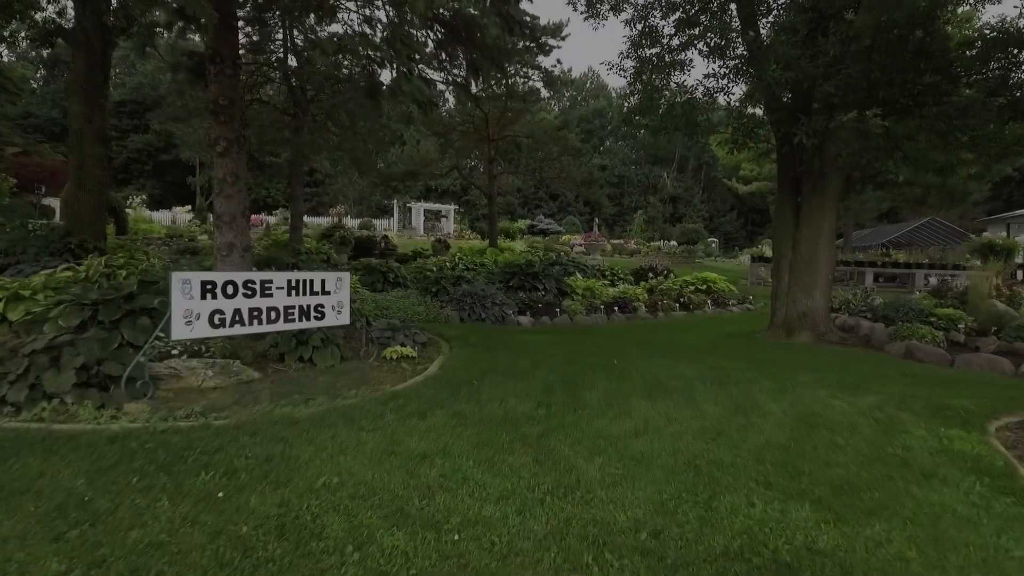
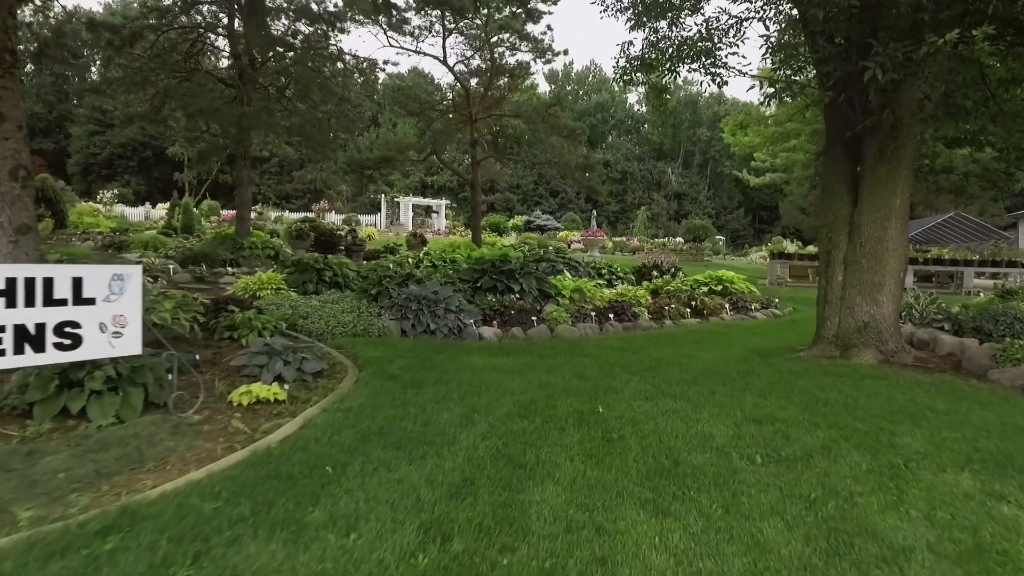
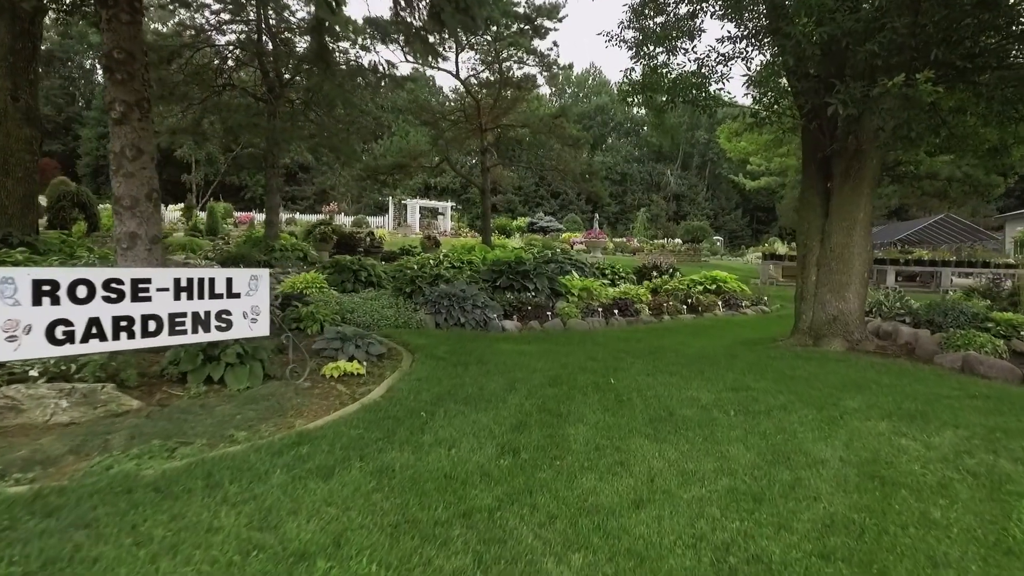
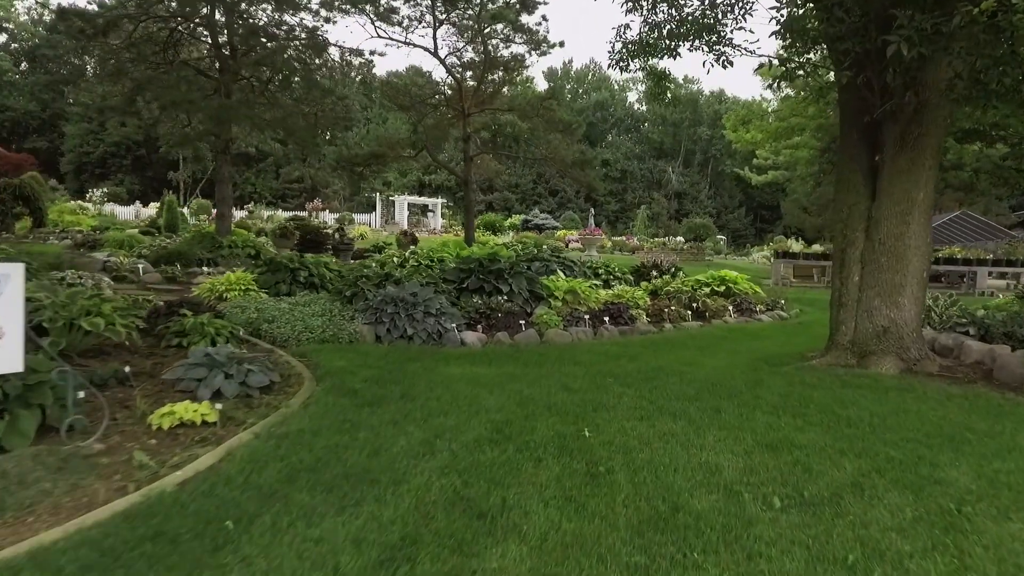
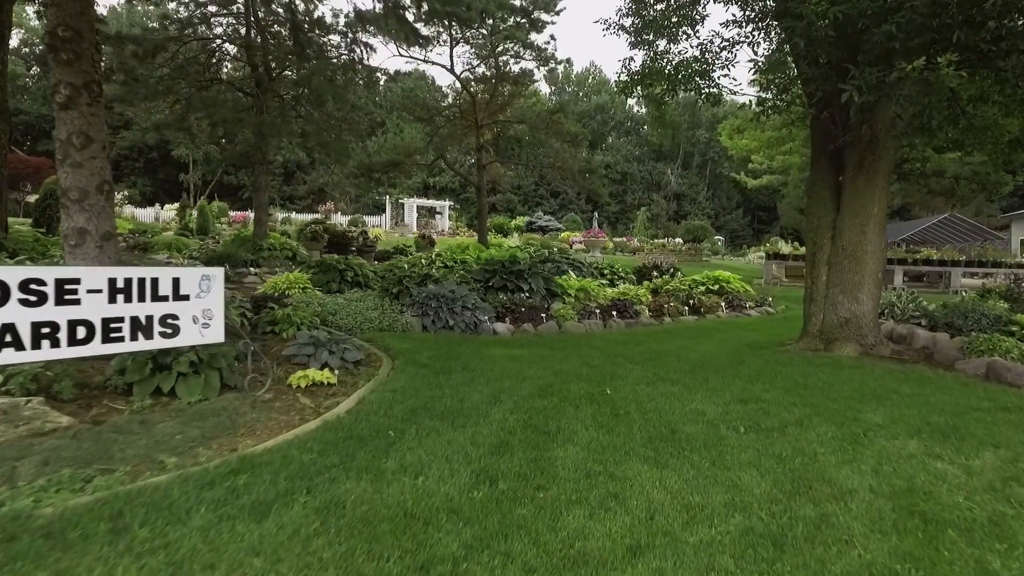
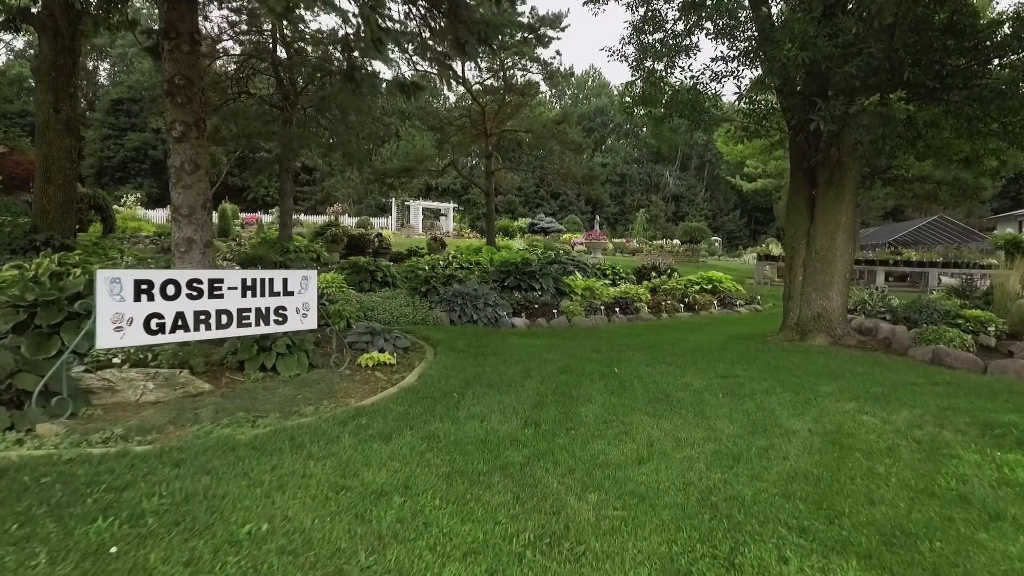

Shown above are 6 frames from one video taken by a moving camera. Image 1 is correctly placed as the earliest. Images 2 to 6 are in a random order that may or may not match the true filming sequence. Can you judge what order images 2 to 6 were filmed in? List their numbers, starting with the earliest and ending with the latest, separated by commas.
6, 3, 5, 2, 4
